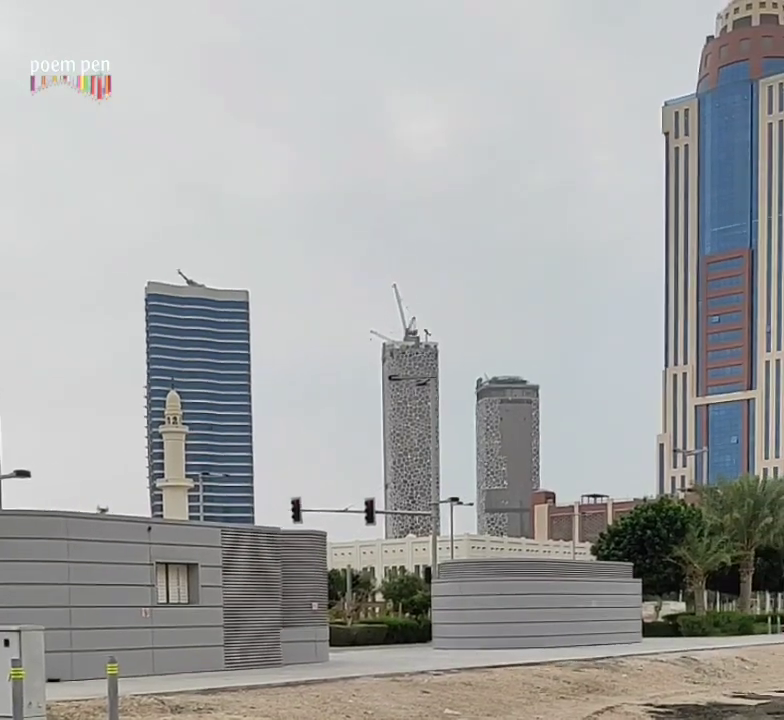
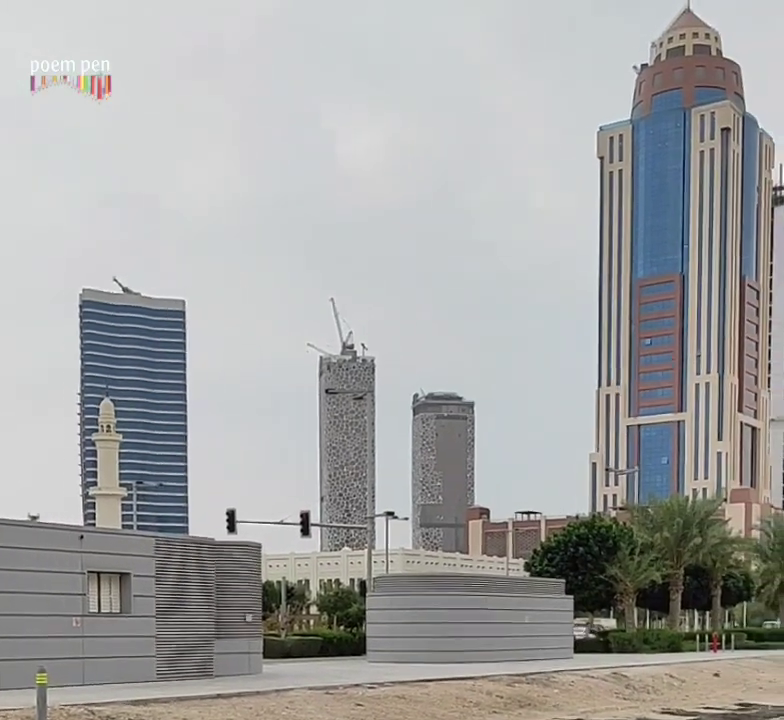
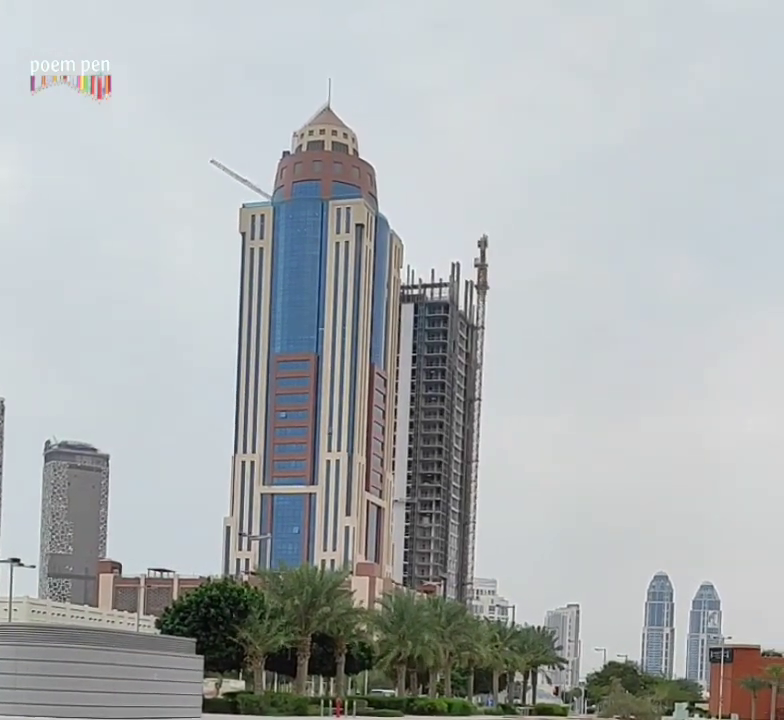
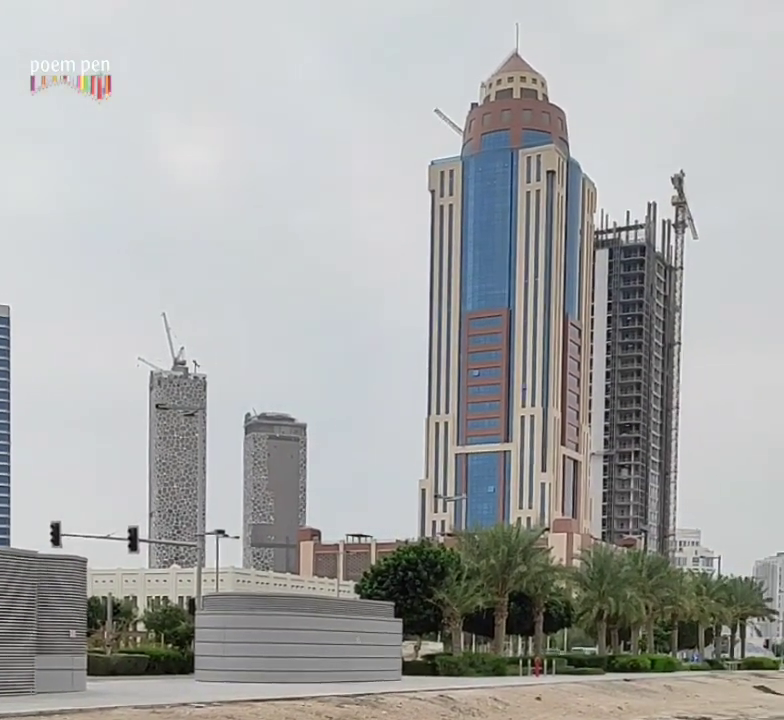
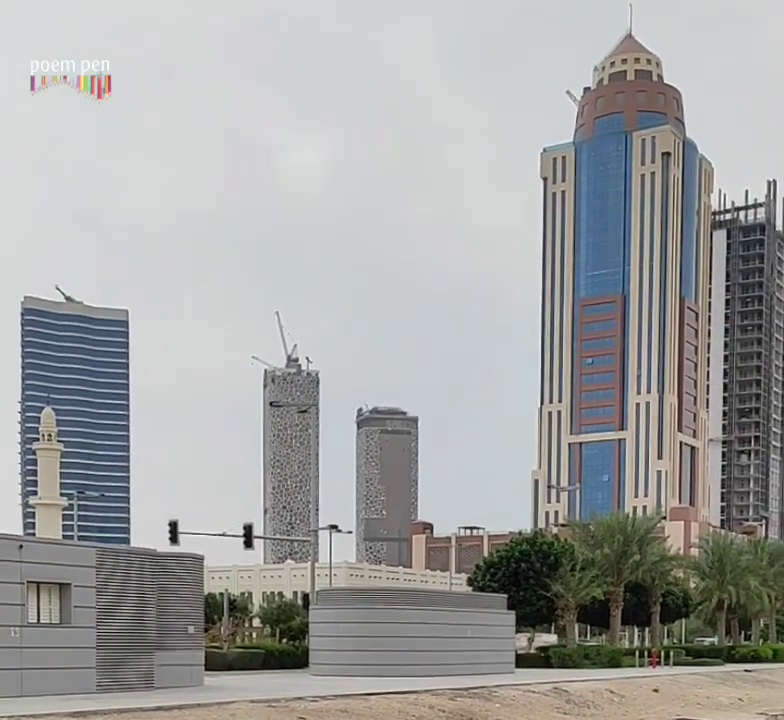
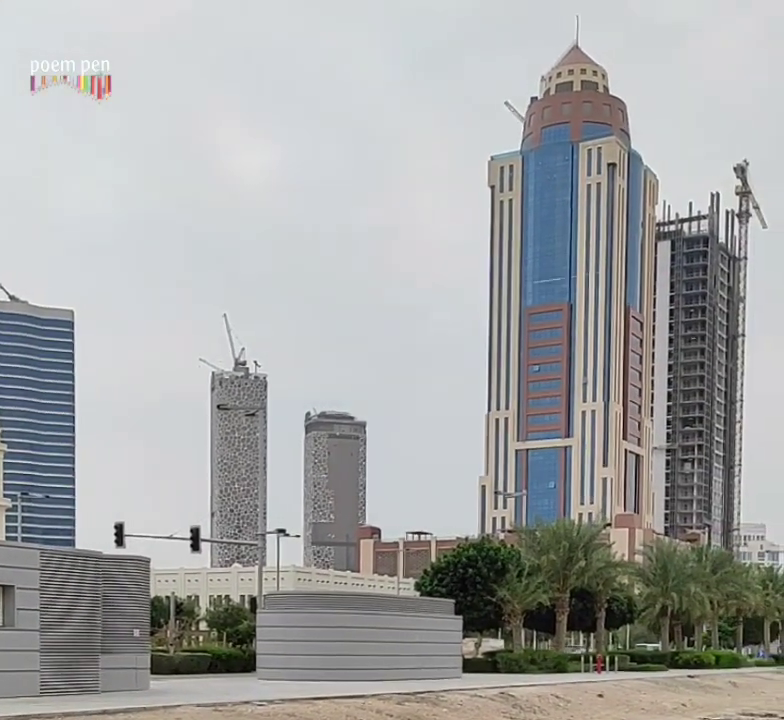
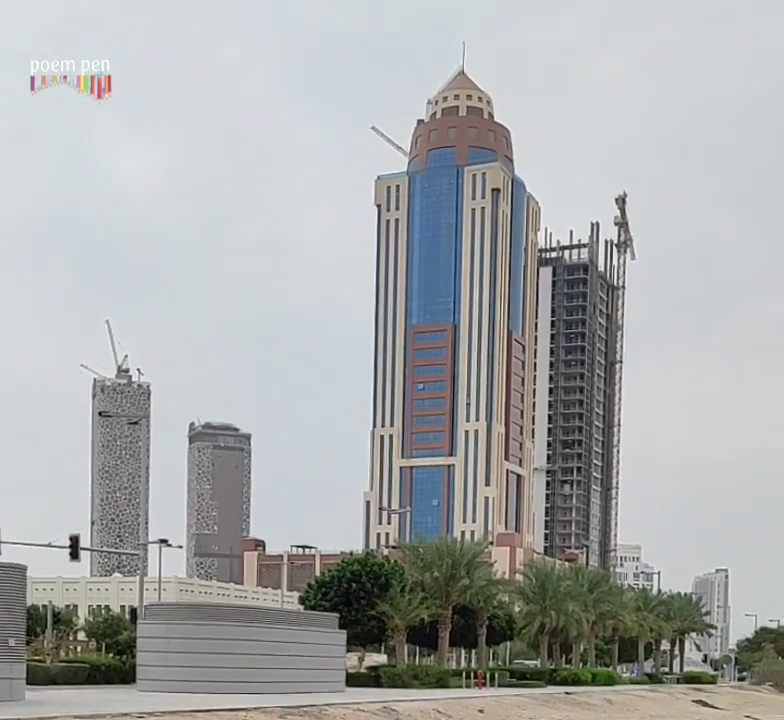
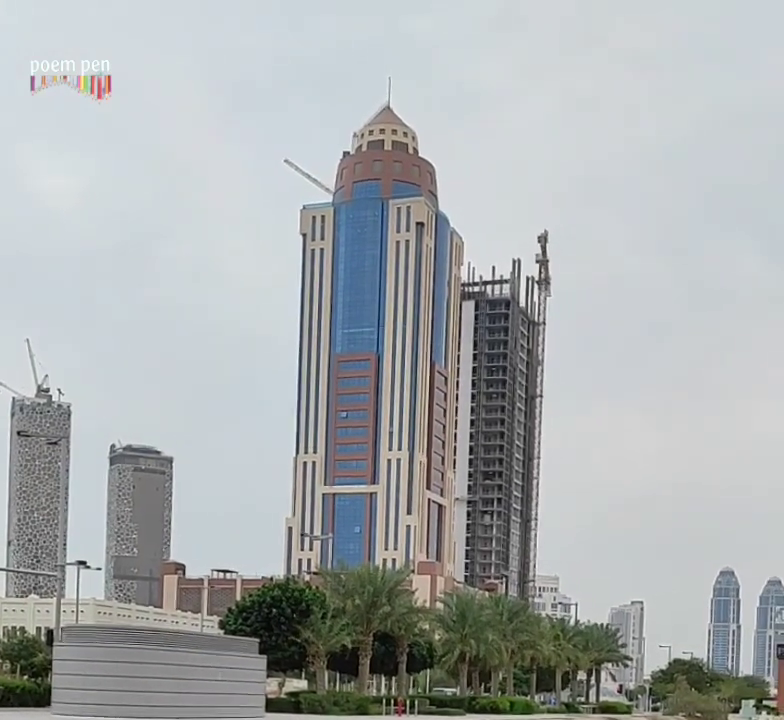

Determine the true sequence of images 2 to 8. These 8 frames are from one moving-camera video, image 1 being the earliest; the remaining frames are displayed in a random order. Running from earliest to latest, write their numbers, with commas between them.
2, 5, 6, 4, 7, 8, 3
